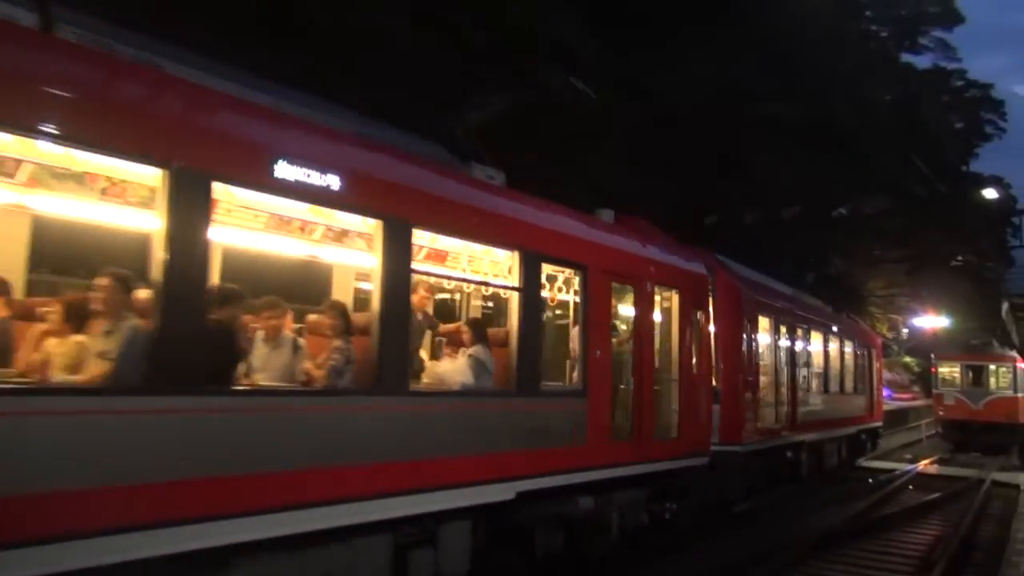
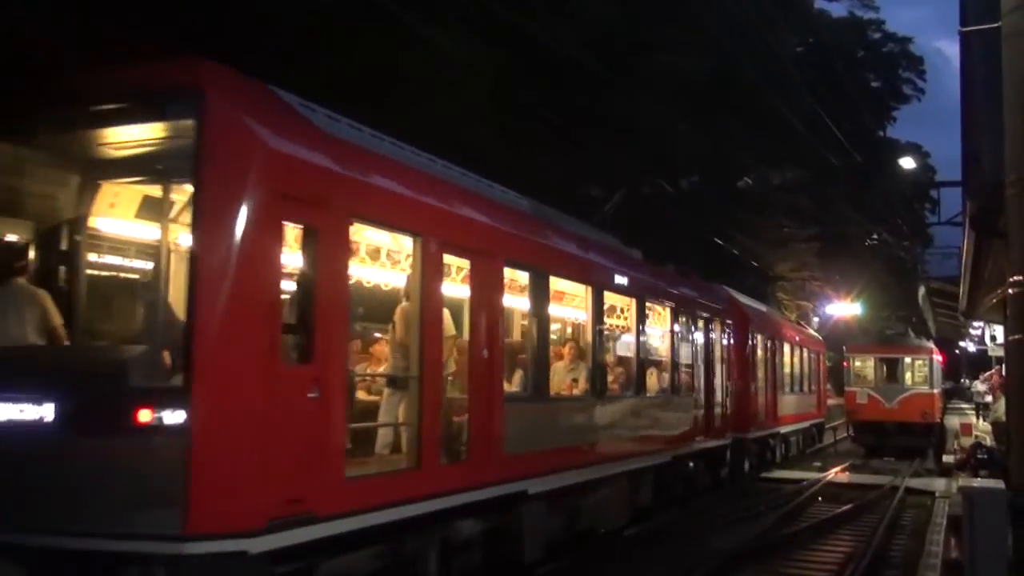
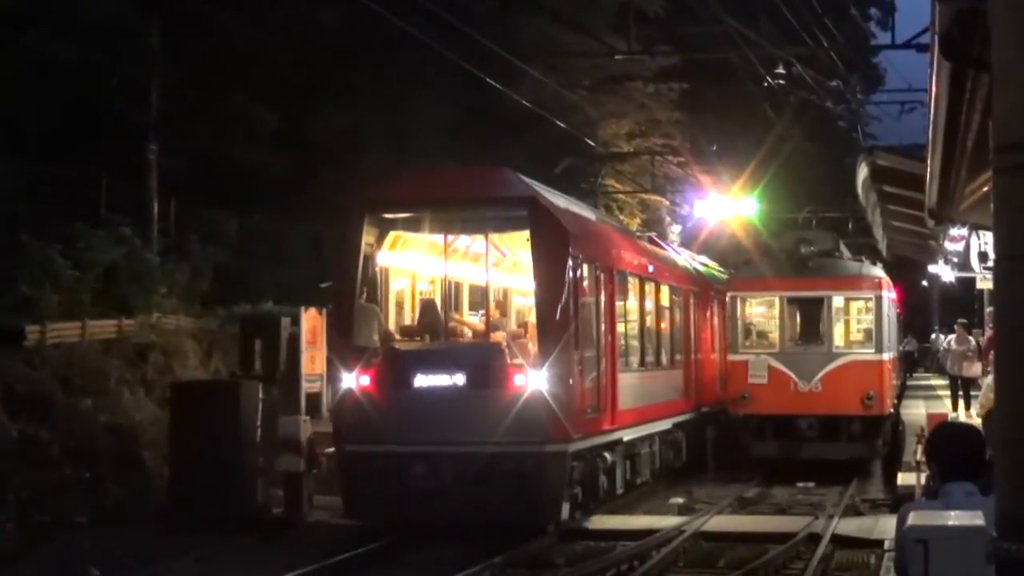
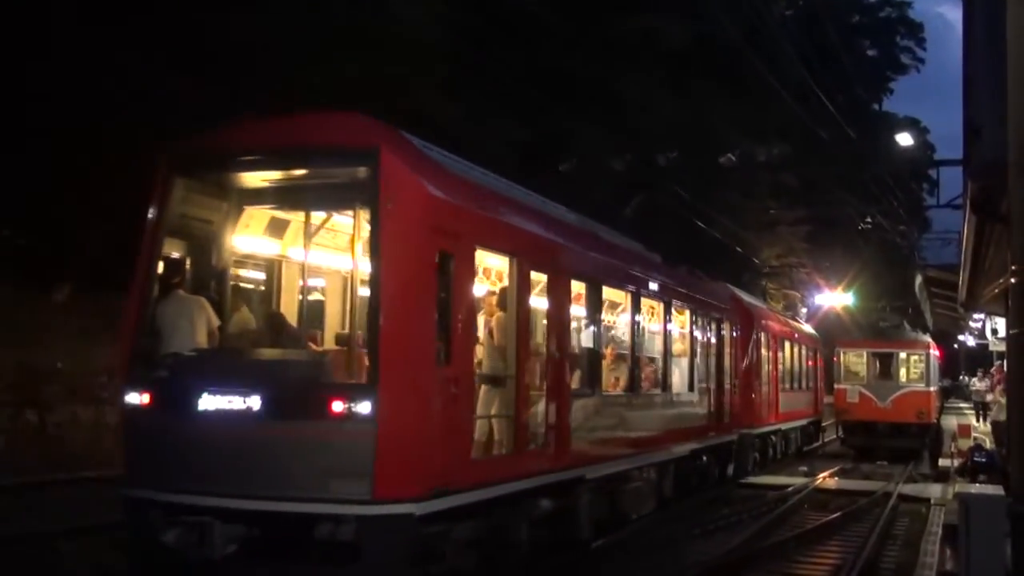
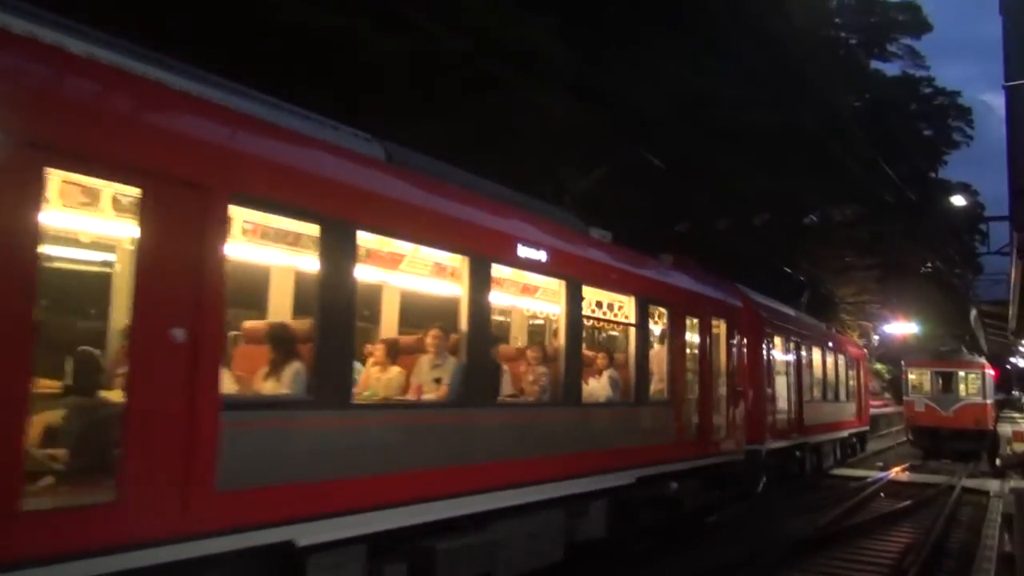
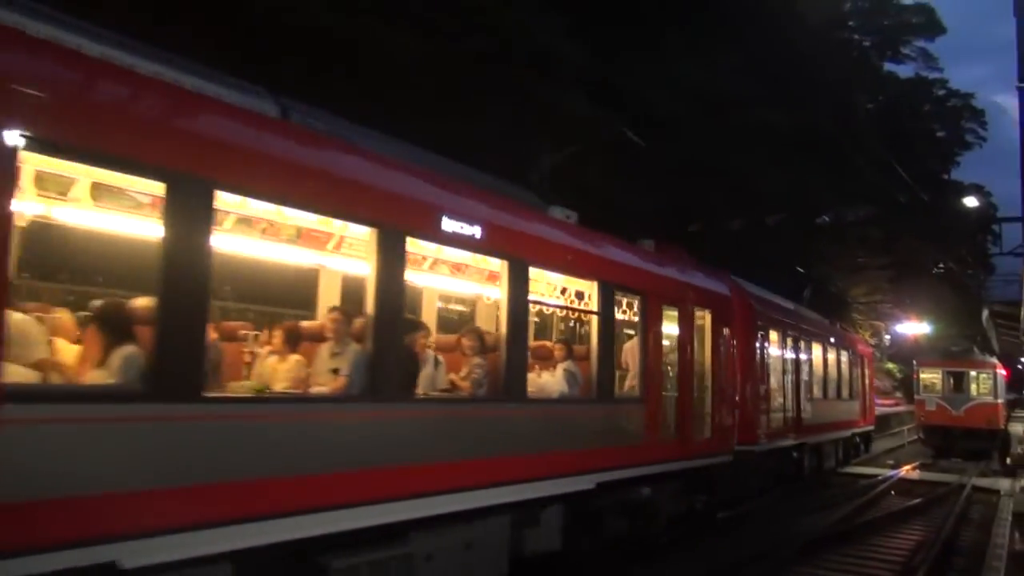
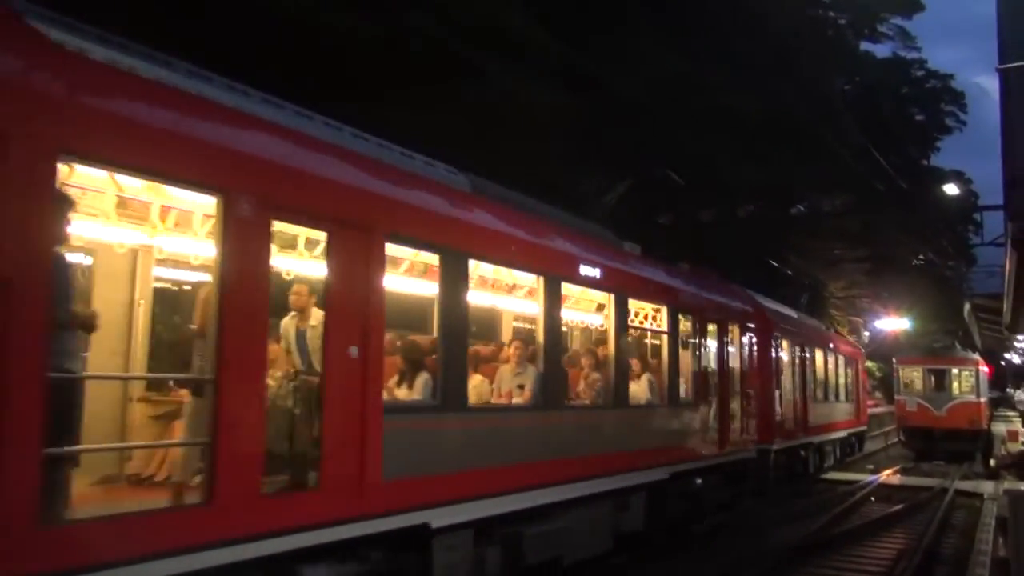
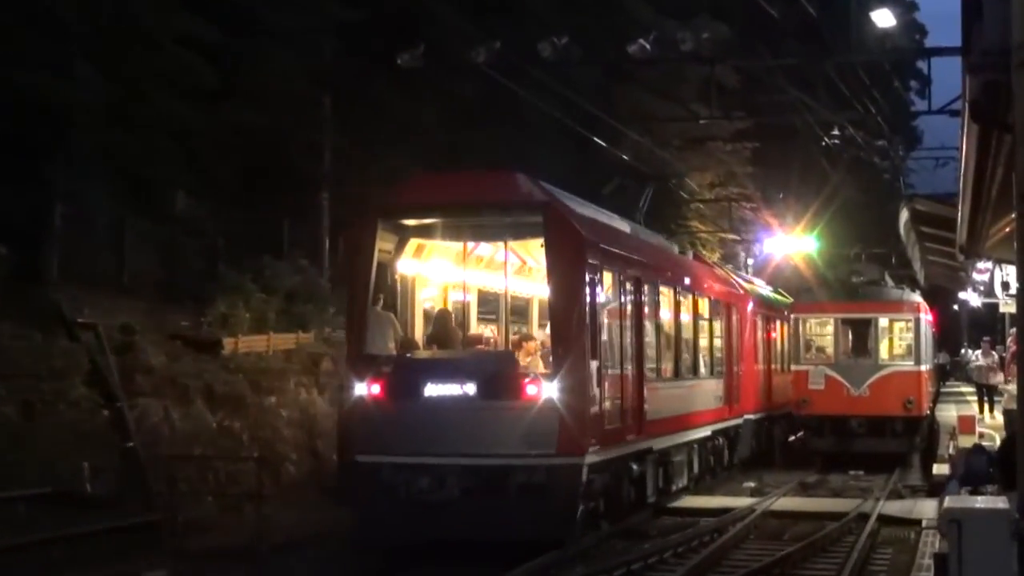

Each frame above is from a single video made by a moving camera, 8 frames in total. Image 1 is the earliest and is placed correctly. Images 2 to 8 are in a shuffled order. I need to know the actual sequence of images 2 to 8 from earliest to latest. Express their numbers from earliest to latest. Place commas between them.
6, 5, 7, 2, 4, 8, 3
